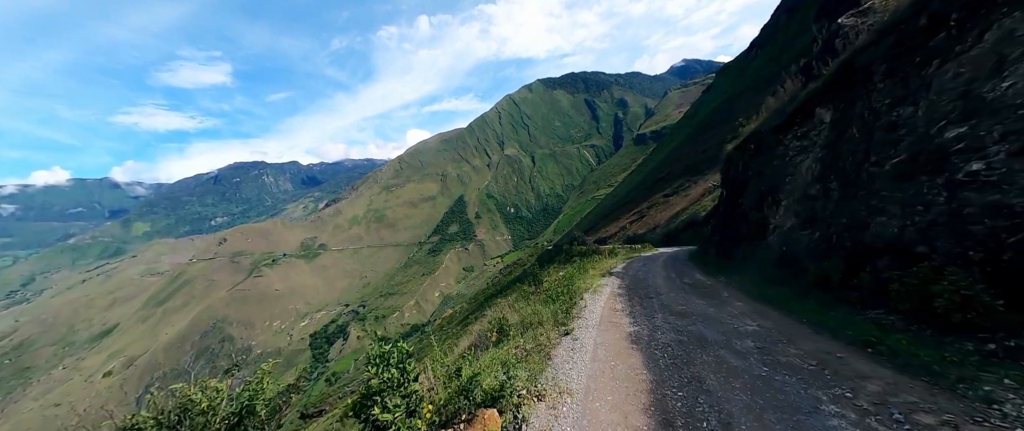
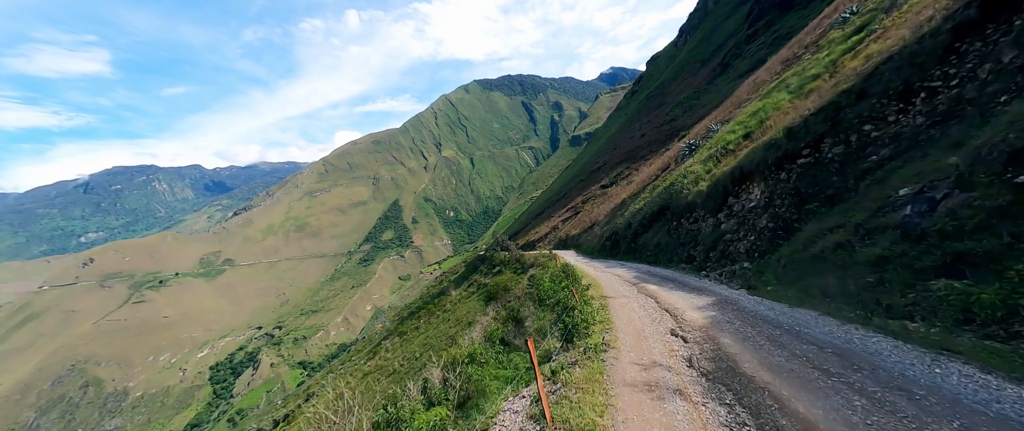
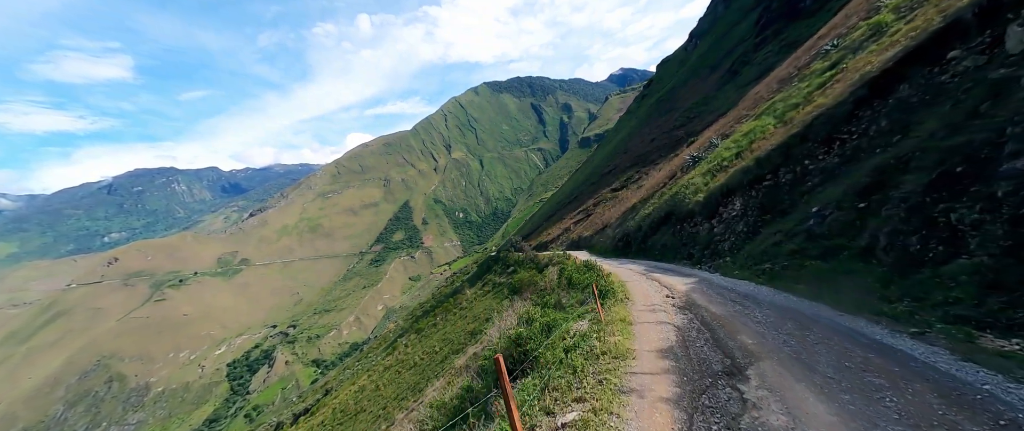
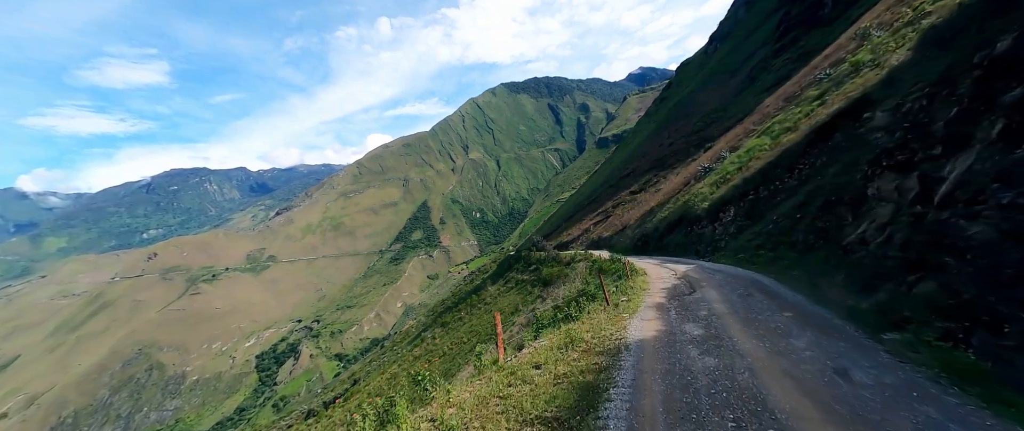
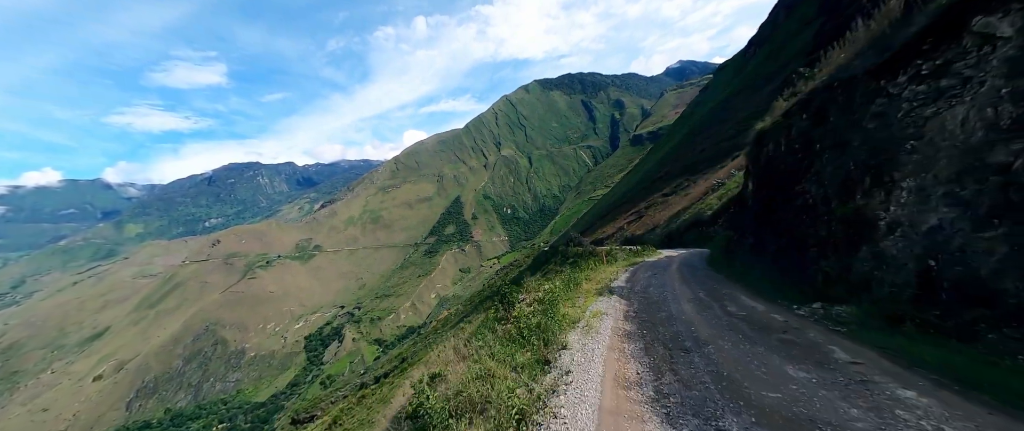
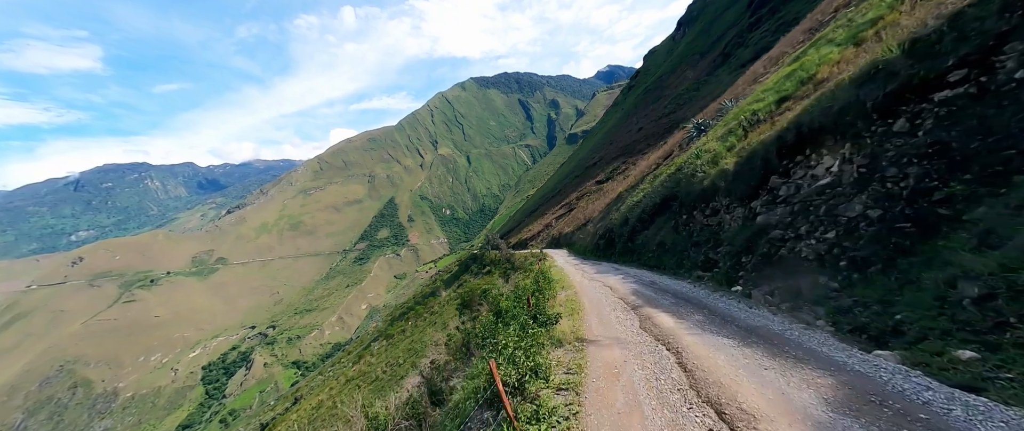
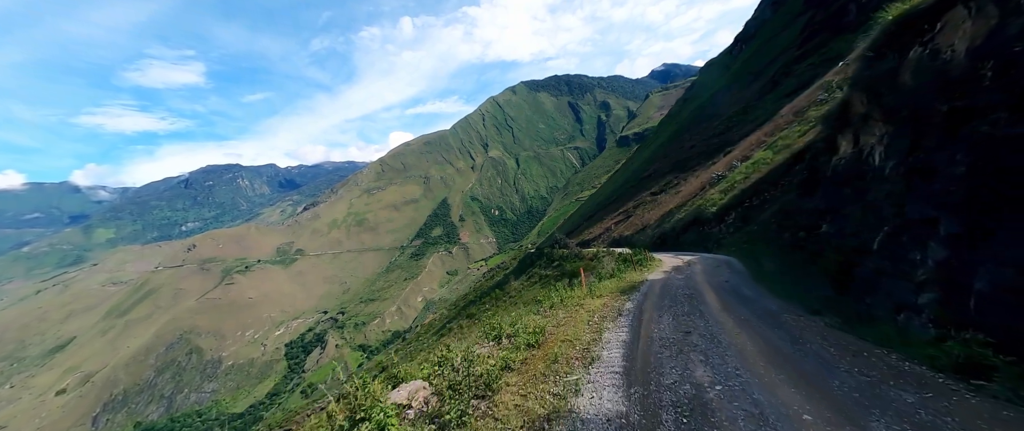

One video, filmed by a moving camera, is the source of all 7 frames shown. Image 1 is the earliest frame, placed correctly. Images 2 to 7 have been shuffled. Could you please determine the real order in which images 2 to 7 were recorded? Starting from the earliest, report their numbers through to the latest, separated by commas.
5, 7, 4, 3, 2, 6
